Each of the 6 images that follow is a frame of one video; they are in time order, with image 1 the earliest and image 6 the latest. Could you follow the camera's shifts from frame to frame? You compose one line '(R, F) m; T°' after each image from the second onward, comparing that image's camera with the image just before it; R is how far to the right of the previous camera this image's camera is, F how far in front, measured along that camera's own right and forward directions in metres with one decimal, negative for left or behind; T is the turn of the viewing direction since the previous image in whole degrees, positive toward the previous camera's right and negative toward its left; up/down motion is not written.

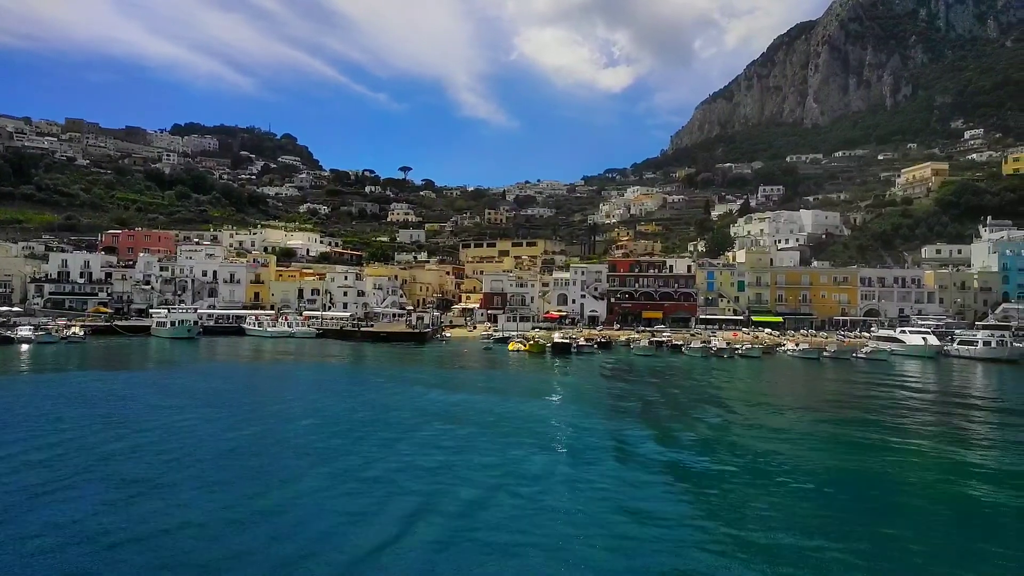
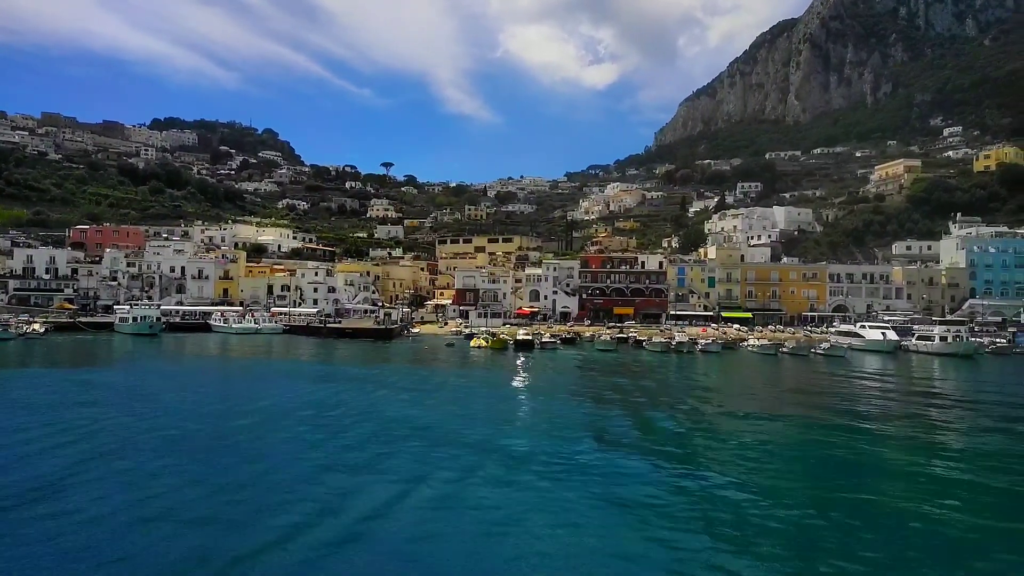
(+1.7, +0.1) m; +1°
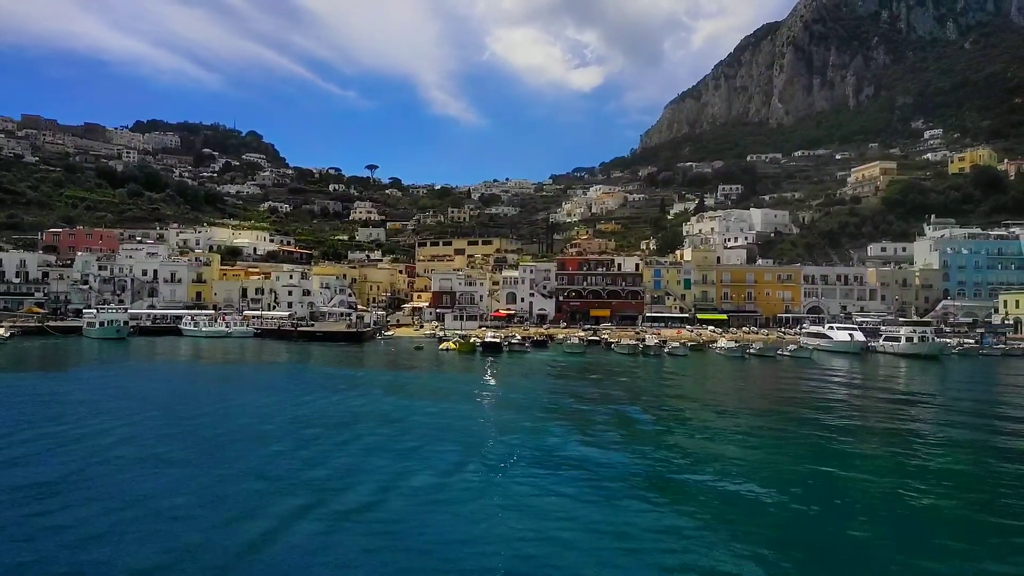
(+1.4, +0.1) m; +1°
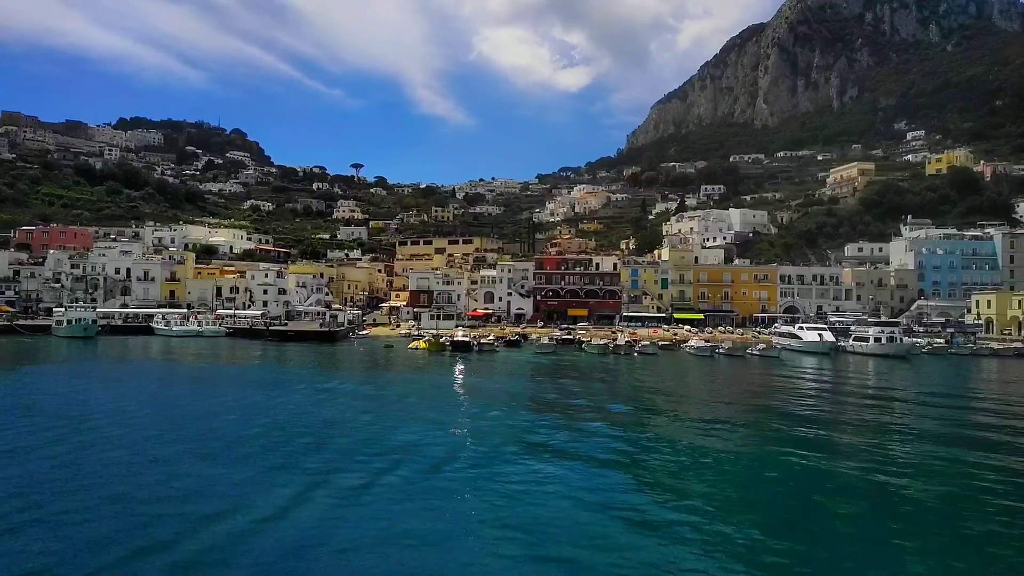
(+1.2, +0.2) m; +1°
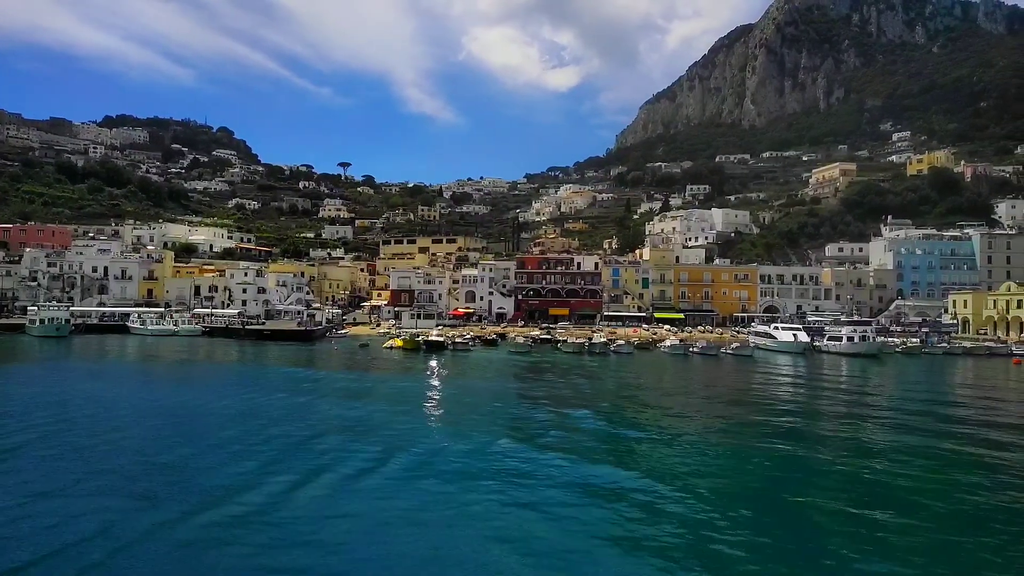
(+1.1, +0.1) m; +1°
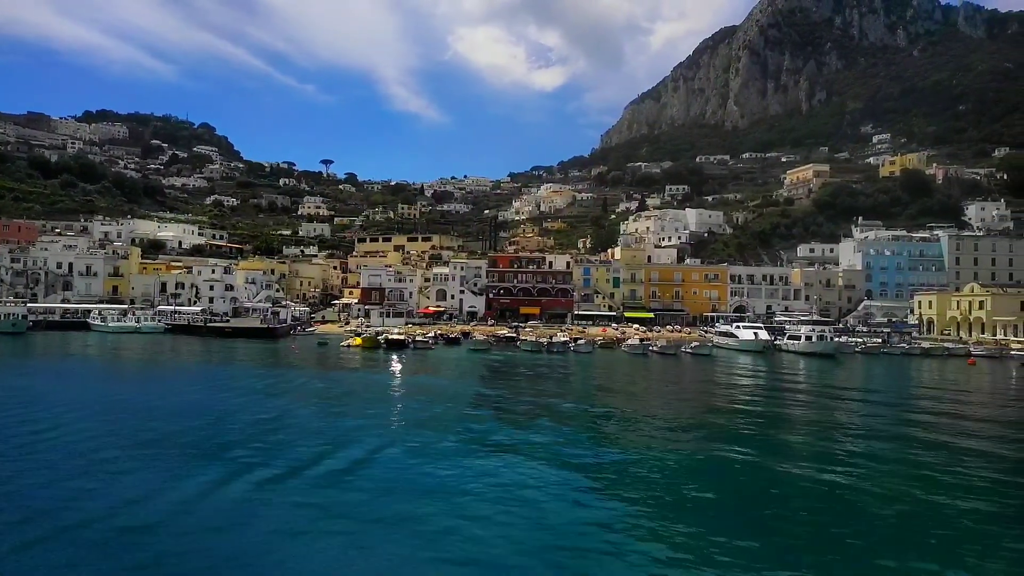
(+1.8, +0.2) m; +1°
